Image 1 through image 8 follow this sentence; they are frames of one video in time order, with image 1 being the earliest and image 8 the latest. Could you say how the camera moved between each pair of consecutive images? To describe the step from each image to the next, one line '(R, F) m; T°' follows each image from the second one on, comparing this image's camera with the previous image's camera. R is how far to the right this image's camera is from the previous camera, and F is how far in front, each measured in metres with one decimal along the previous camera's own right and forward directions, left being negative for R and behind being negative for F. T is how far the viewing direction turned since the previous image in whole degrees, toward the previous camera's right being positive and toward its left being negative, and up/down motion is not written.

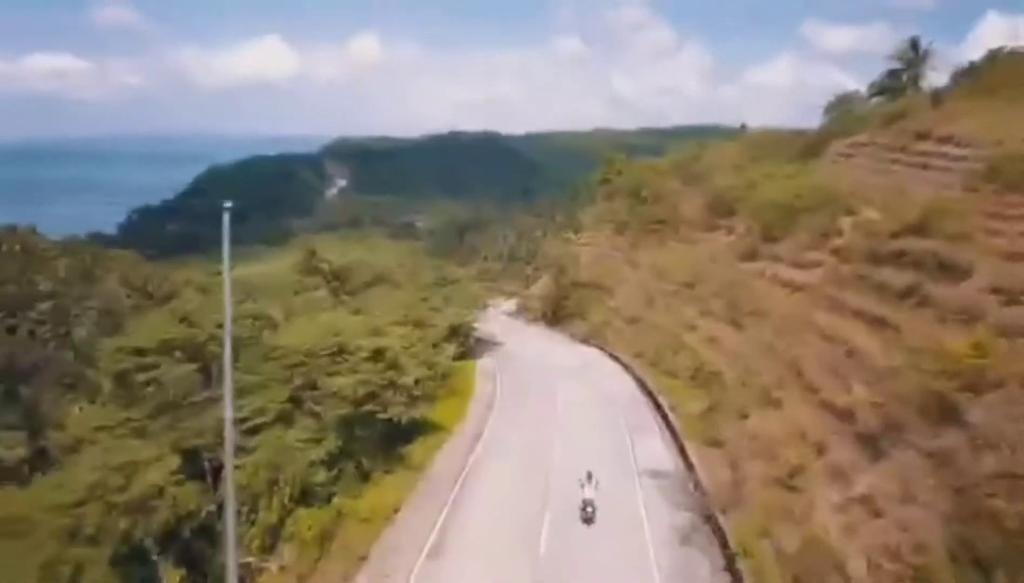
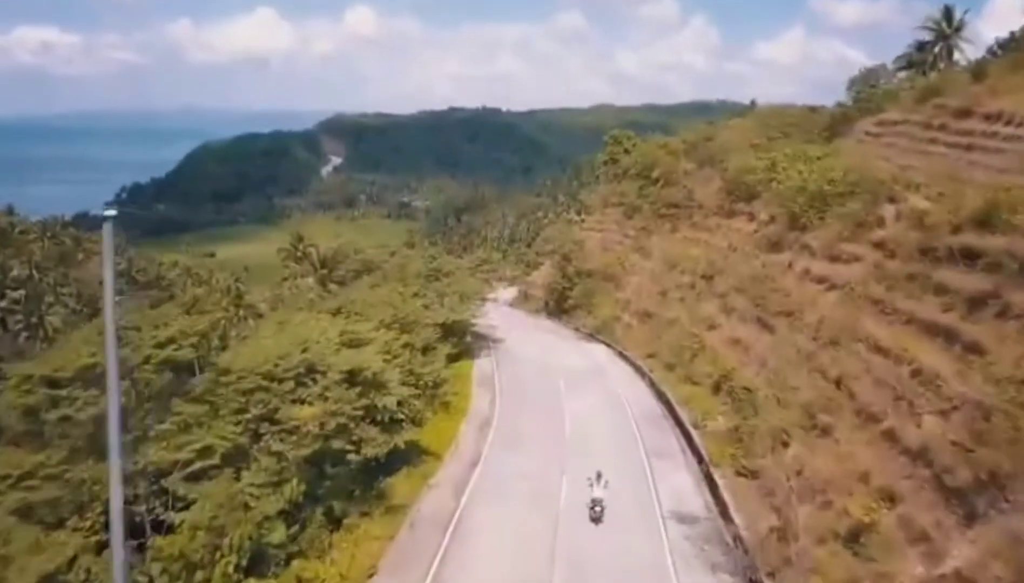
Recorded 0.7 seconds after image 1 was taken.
(0.0, +4.9) m; 0°
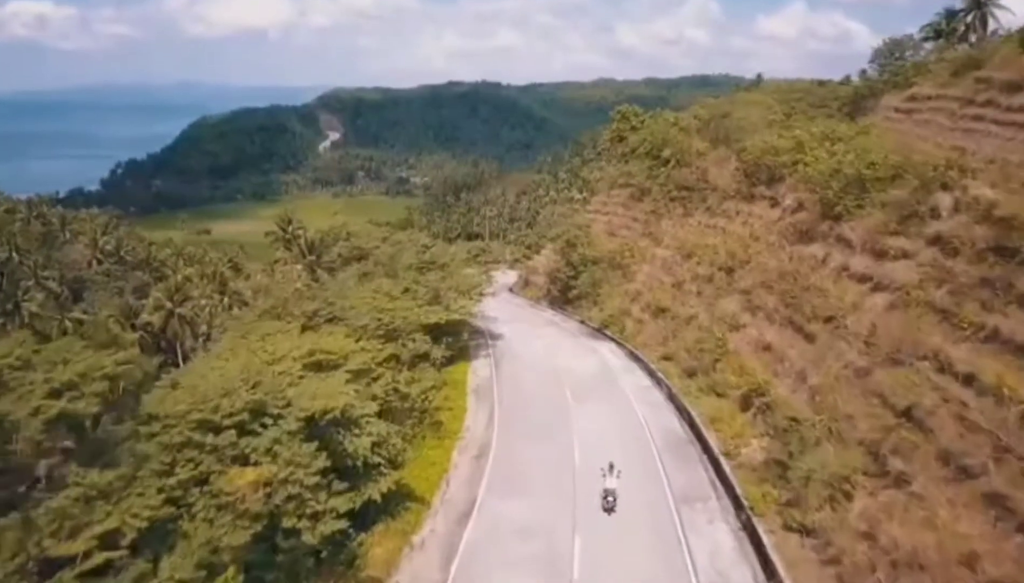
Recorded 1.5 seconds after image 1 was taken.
(0.0, +5.1) m; 0°
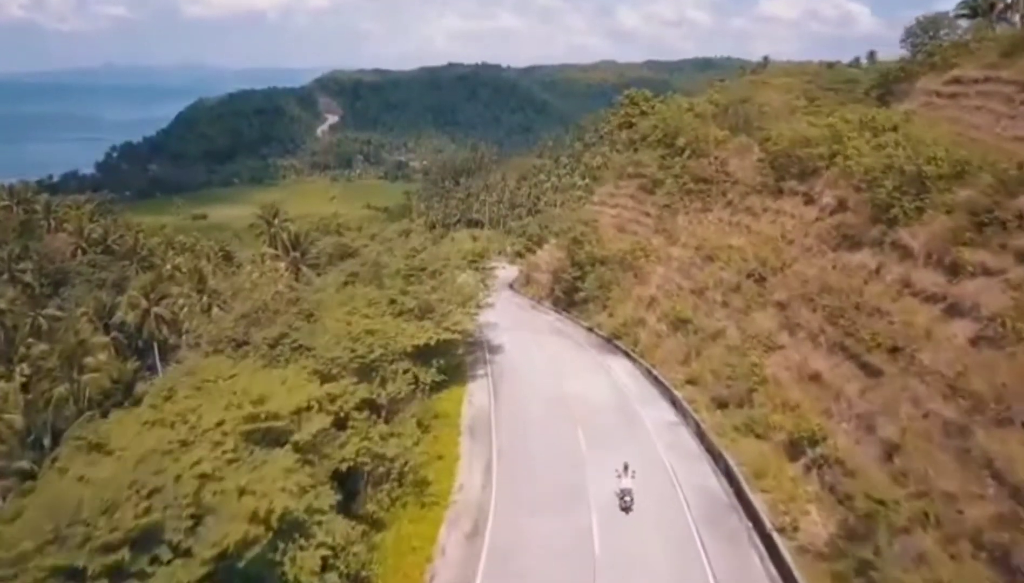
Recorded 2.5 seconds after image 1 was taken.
(-0.1, +6.0) m; 0°
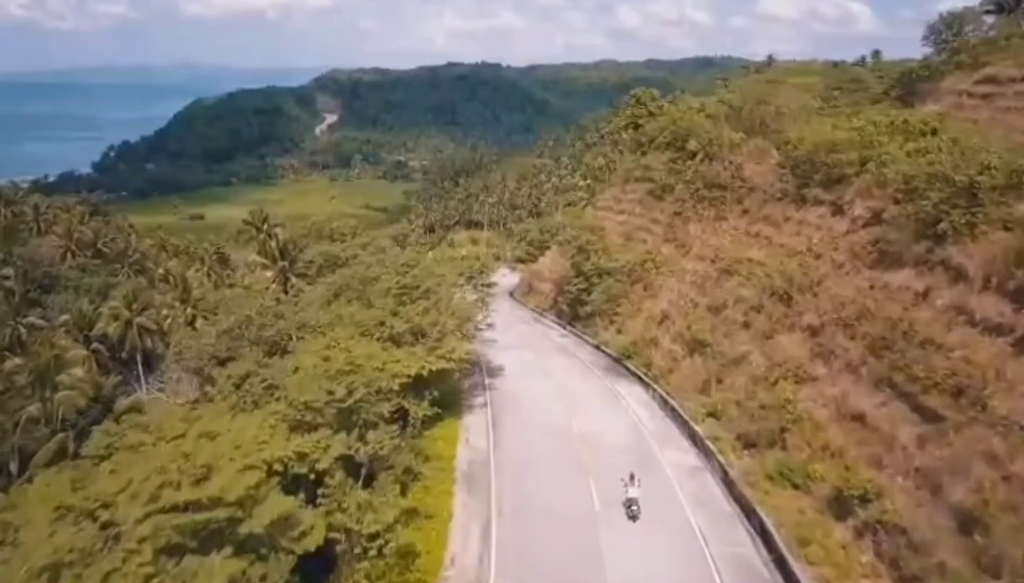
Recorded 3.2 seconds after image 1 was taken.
(-0.1, +4.0) m; 0°
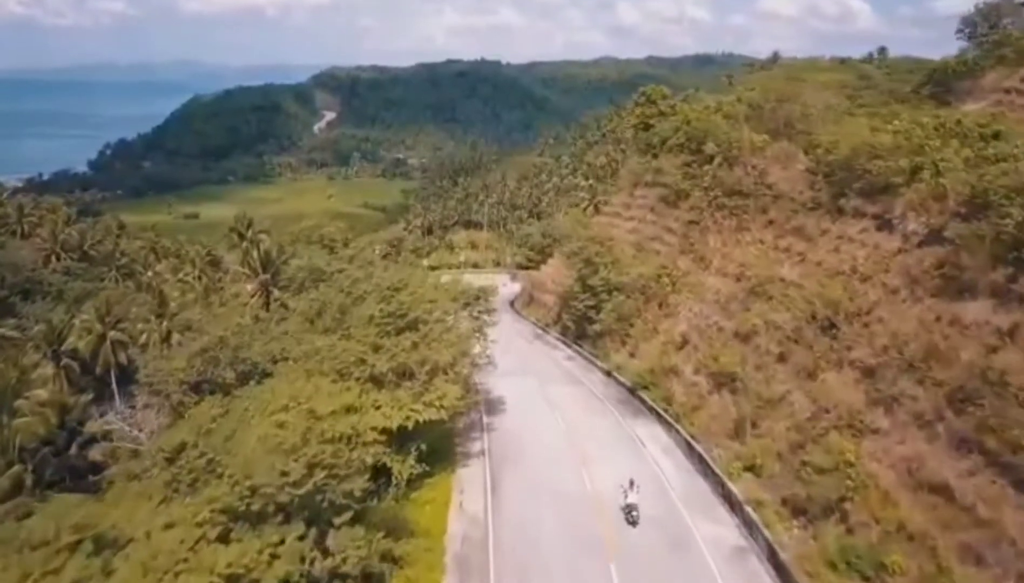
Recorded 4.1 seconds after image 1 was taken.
(-0.1, +5.4) m; 0°
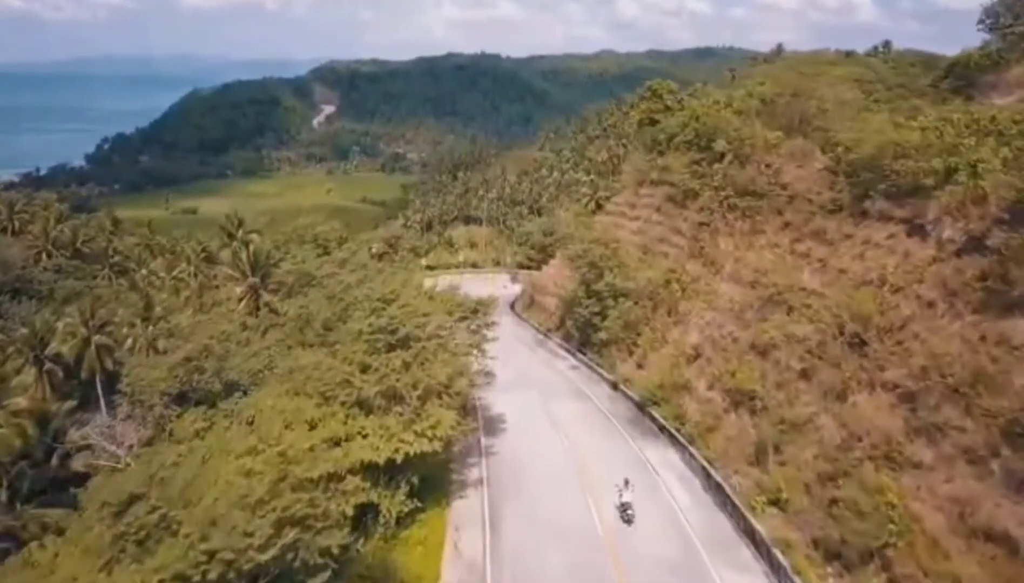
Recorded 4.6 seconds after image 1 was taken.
(0.0, +2.9) m; 0°
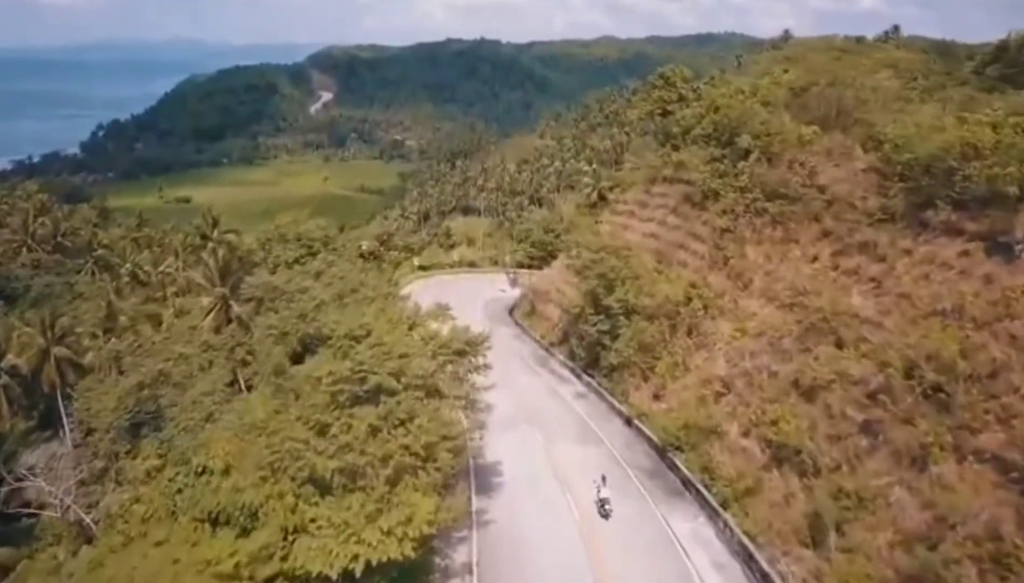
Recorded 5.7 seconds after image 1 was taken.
(+0.1, +6.2) m; 0°
